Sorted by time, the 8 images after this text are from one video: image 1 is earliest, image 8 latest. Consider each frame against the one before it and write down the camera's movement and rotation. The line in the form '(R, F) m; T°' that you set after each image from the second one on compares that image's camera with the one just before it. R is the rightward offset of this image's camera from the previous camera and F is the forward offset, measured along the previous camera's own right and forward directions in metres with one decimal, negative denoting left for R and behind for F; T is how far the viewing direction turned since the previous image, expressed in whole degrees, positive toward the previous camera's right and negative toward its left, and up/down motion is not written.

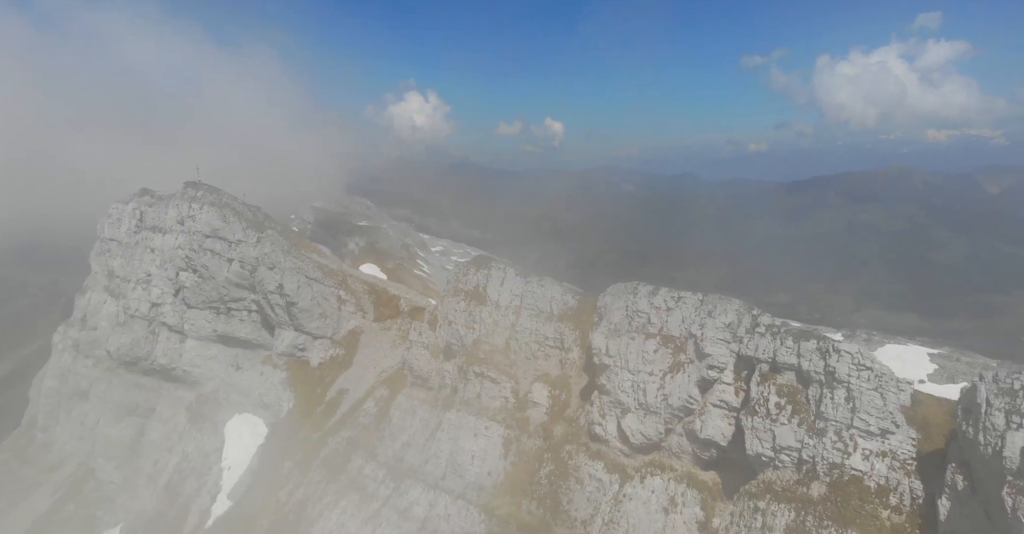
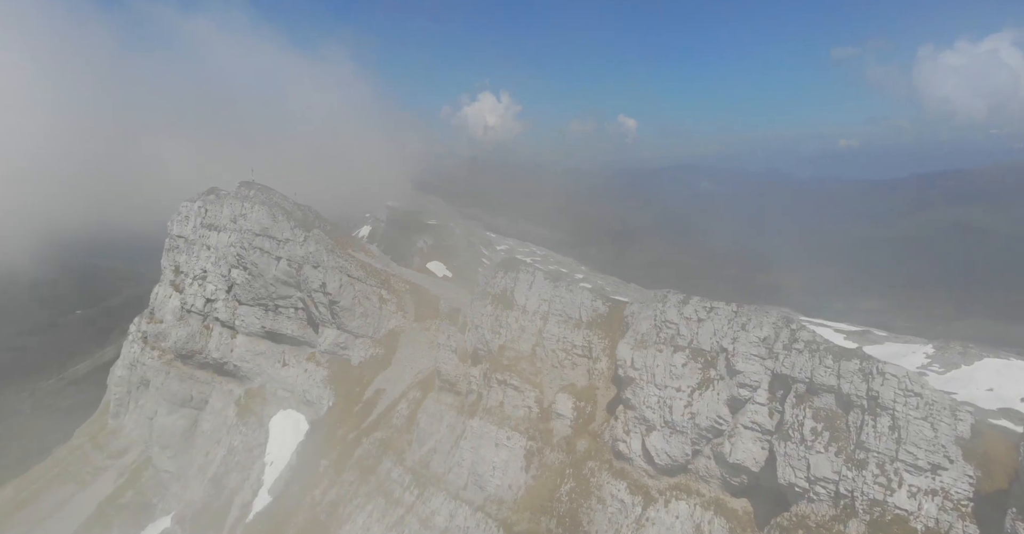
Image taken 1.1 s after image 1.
(+3.7, +2.5) m; -7°
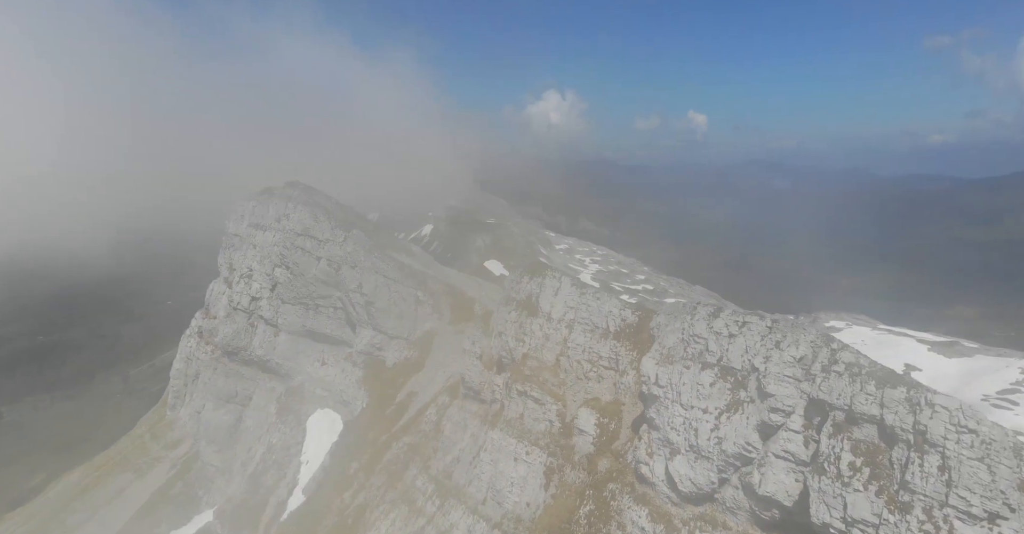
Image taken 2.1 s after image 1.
(+3.3, +2.7) m; -6°
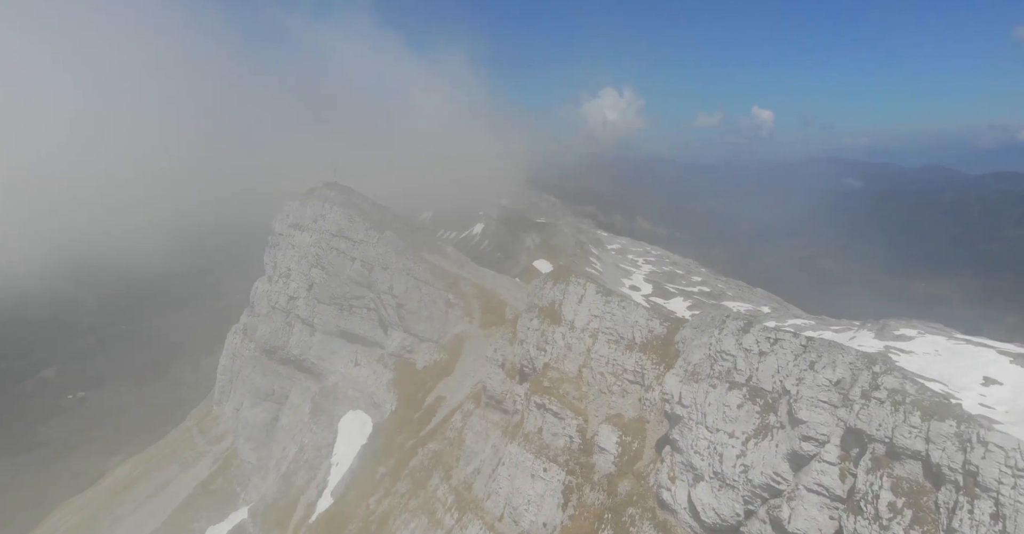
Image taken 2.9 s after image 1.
(+2.6, +2.5) m; -5°
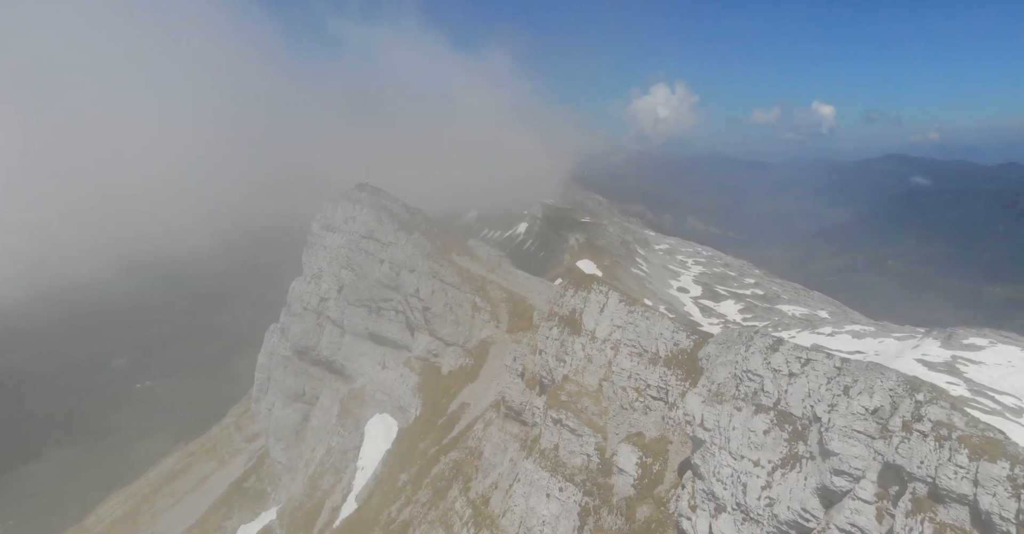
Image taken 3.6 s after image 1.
(+2.3, +2.4) m; -5°
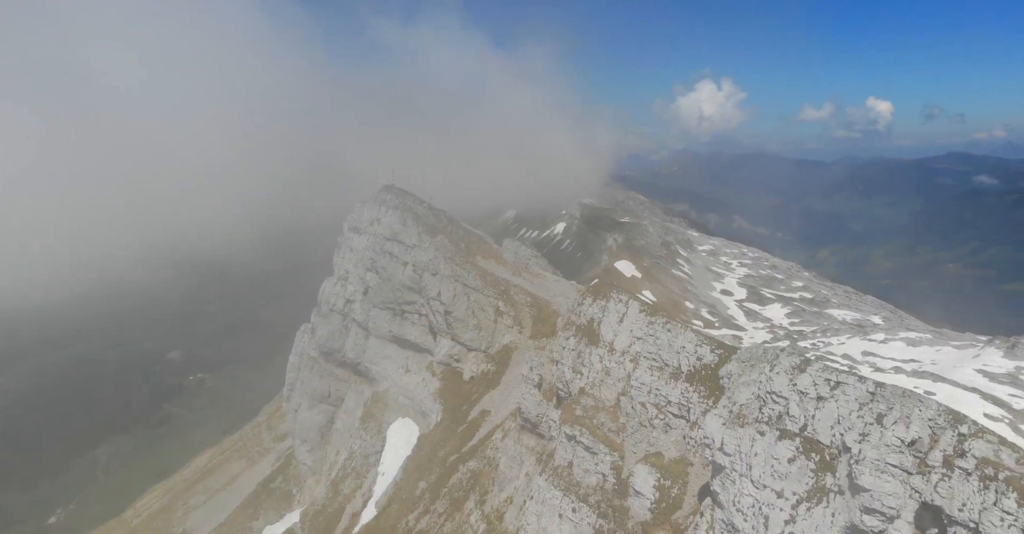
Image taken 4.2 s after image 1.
(+1.9, +2.1) m; -4°
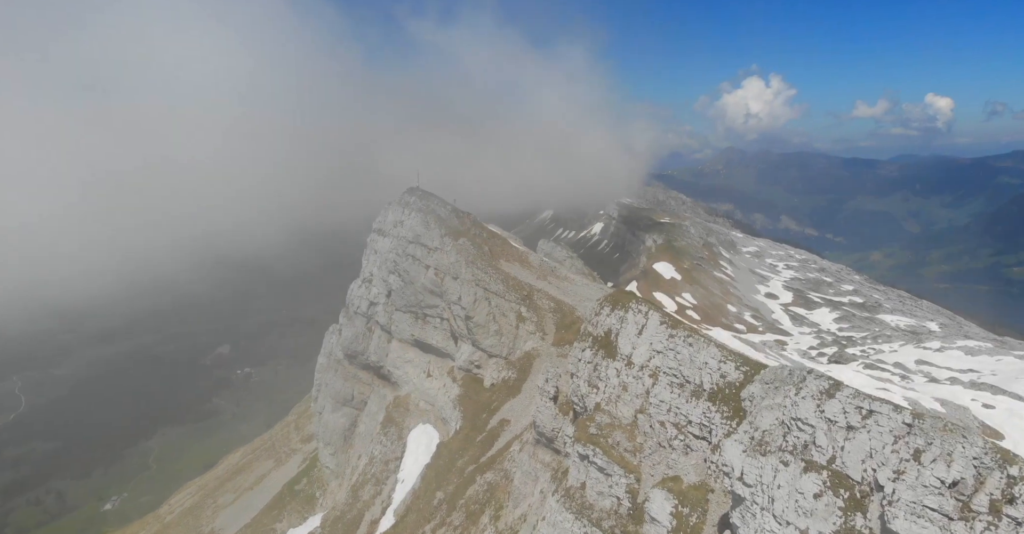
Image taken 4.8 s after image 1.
(+1.8, +2.2) m; -4°
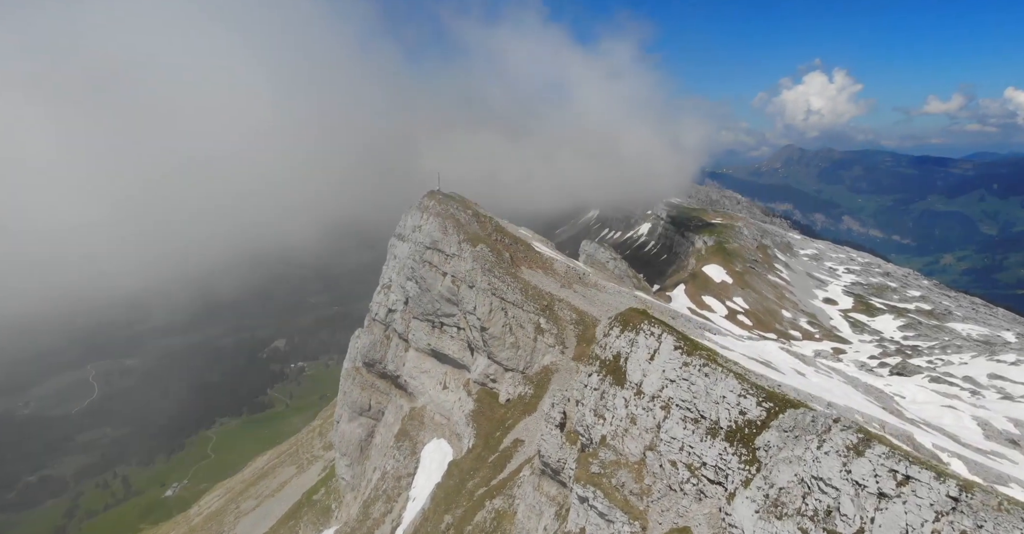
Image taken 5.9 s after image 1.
(+3.2, +4.4) m; -5°
